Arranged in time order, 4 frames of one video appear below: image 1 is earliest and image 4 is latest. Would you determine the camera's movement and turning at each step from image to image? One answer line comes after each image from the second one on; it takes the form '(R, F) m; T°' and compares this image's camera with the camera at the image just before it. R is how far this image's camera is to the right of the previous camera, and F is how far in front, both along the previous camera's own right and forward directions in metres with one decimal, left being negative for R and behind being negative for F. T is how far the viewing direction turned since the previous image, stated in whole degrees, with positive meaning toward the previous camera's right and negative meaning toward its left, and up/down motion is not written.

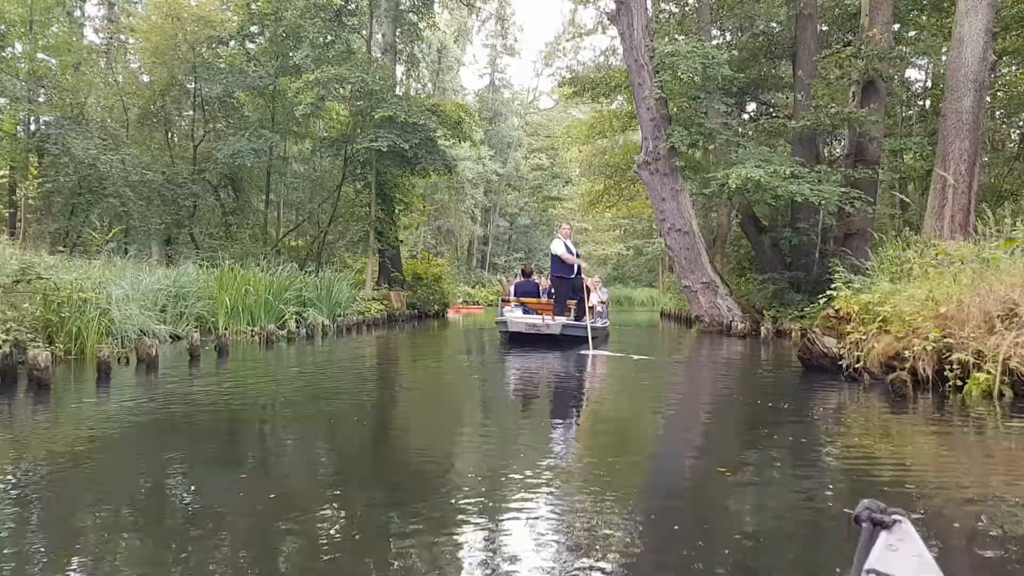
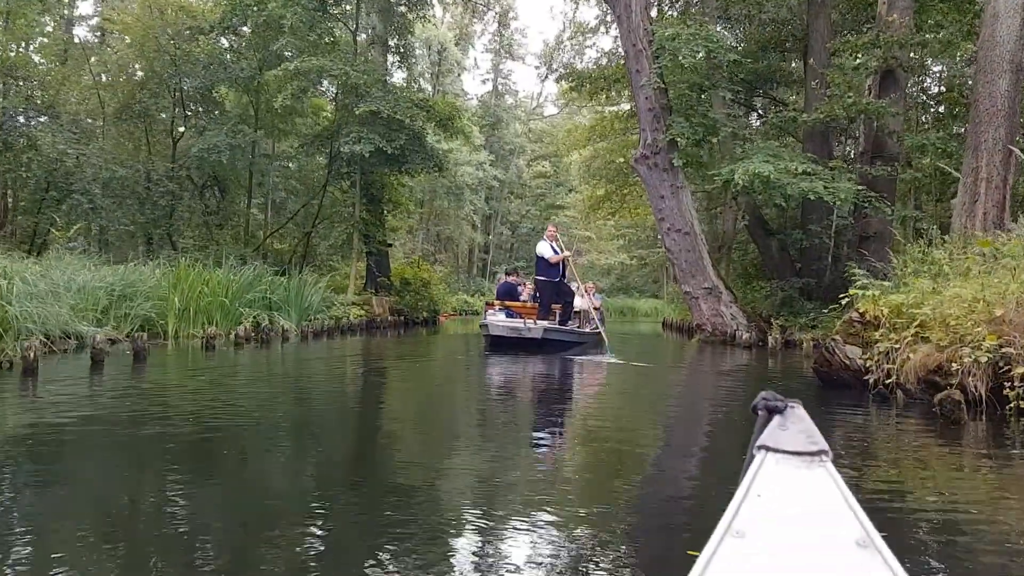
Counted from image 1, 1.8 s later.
(+0.3, +1.1) m; 0°
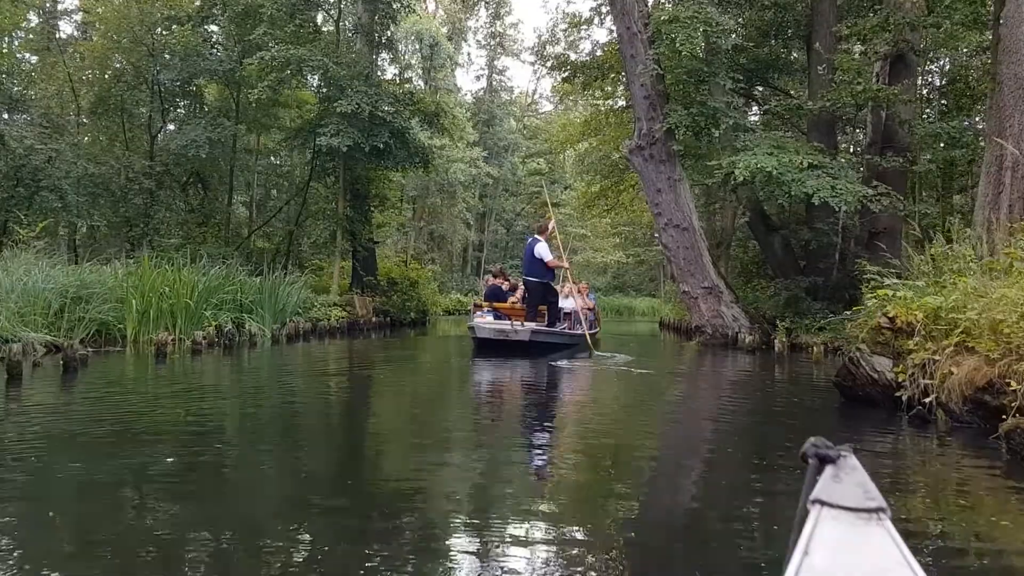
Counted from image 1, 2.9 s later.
(+0.1, +0.7) m; 0°
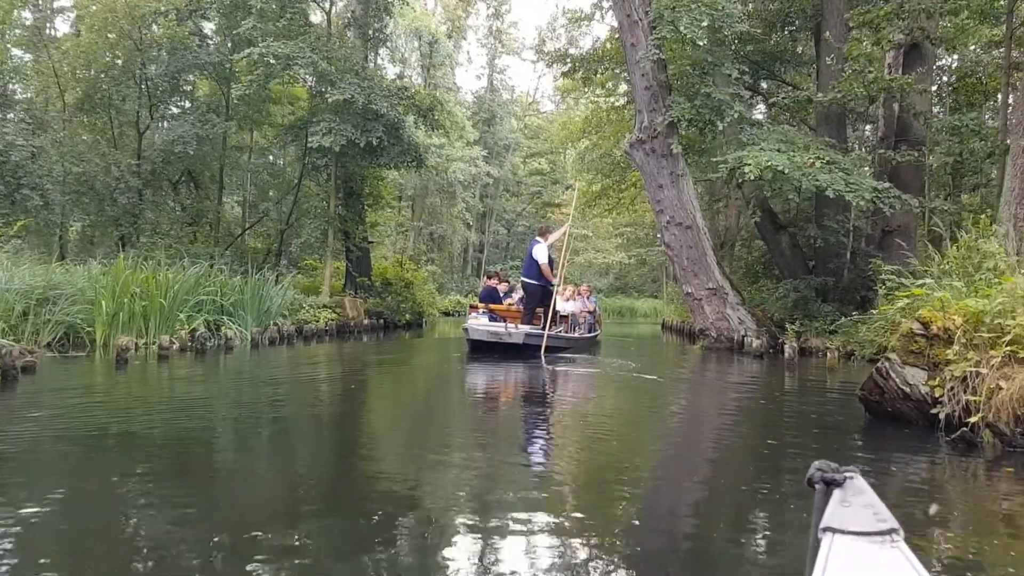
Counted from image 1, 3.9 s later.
(+0.1, +0.6) m; 0°
